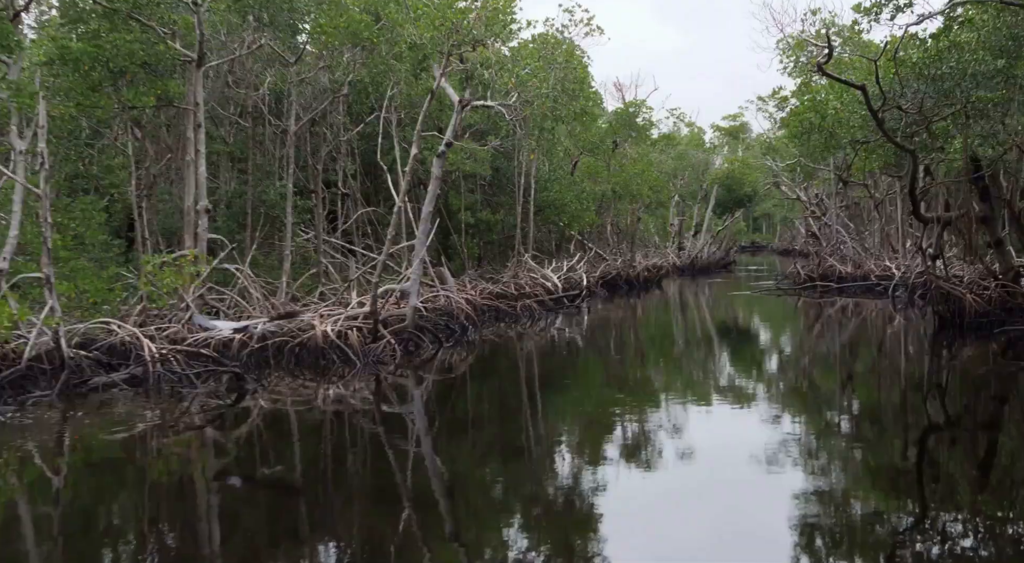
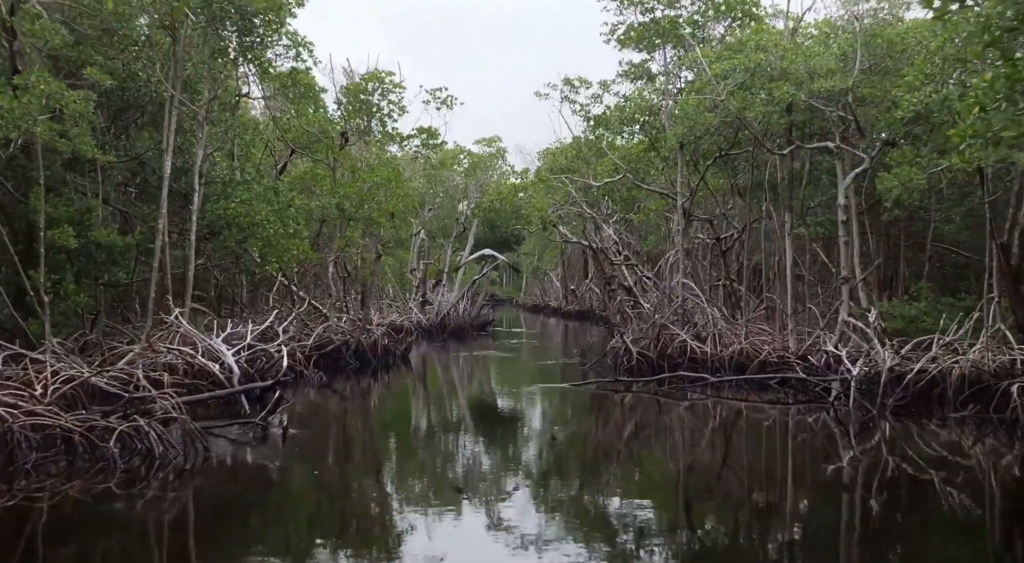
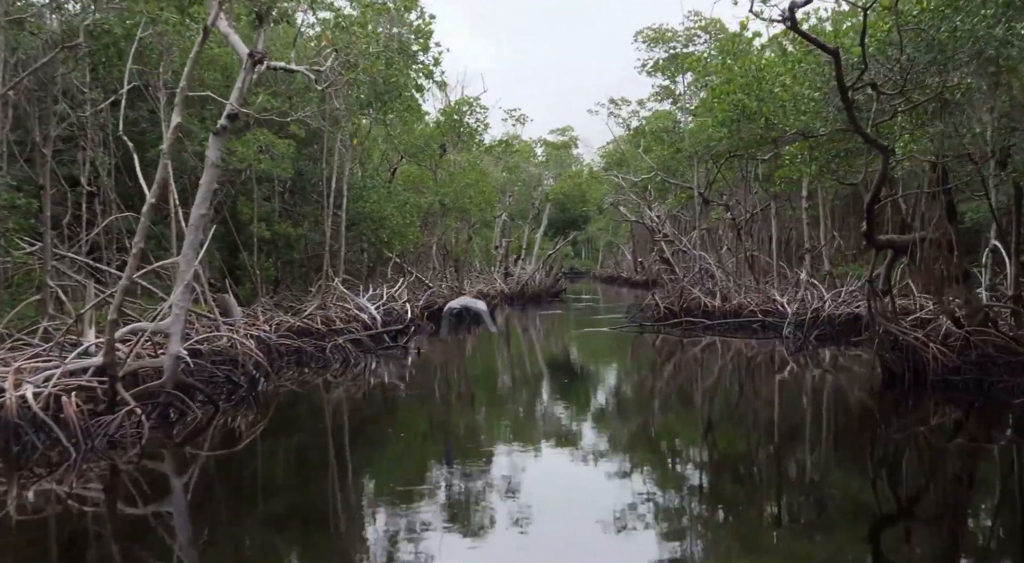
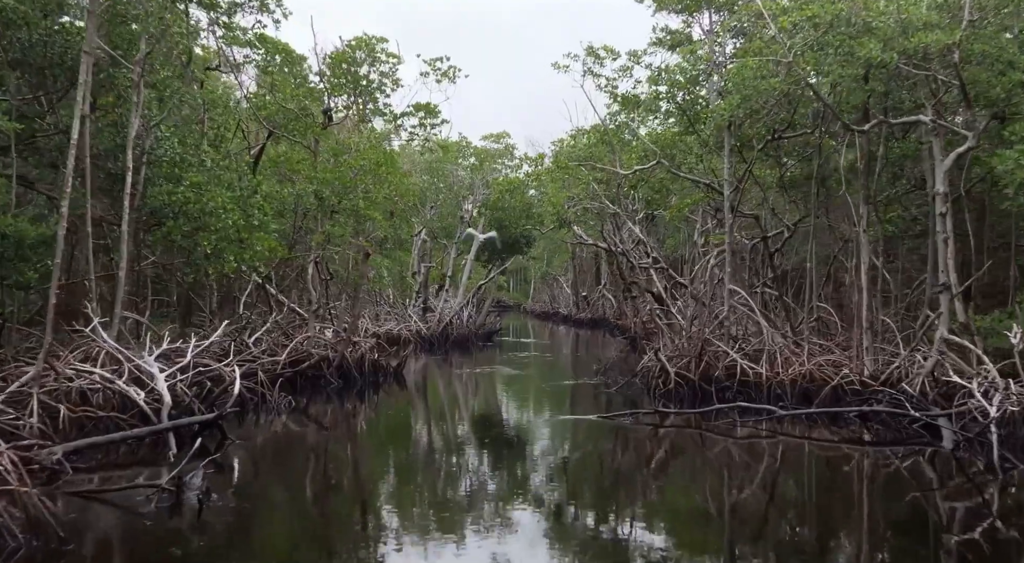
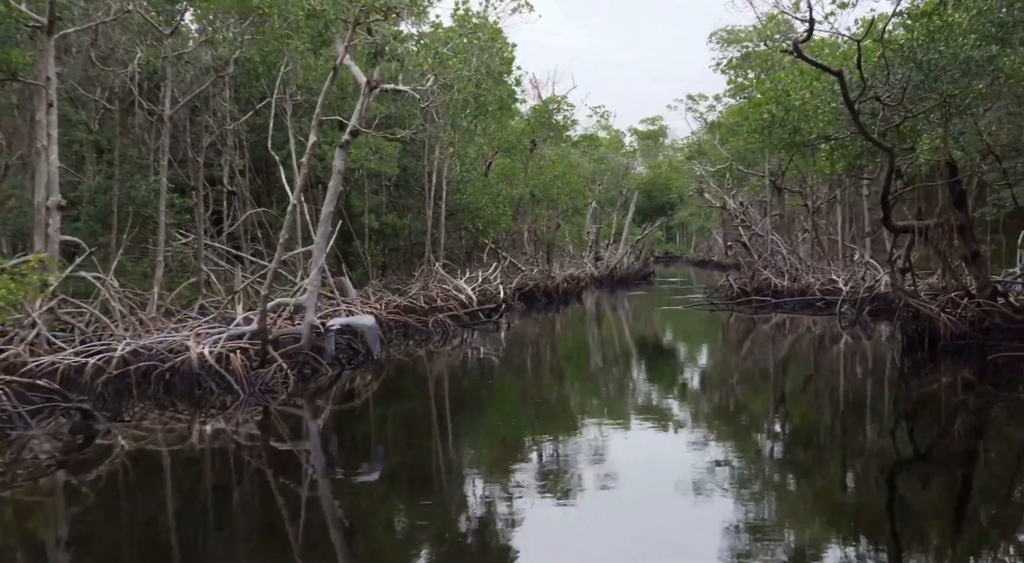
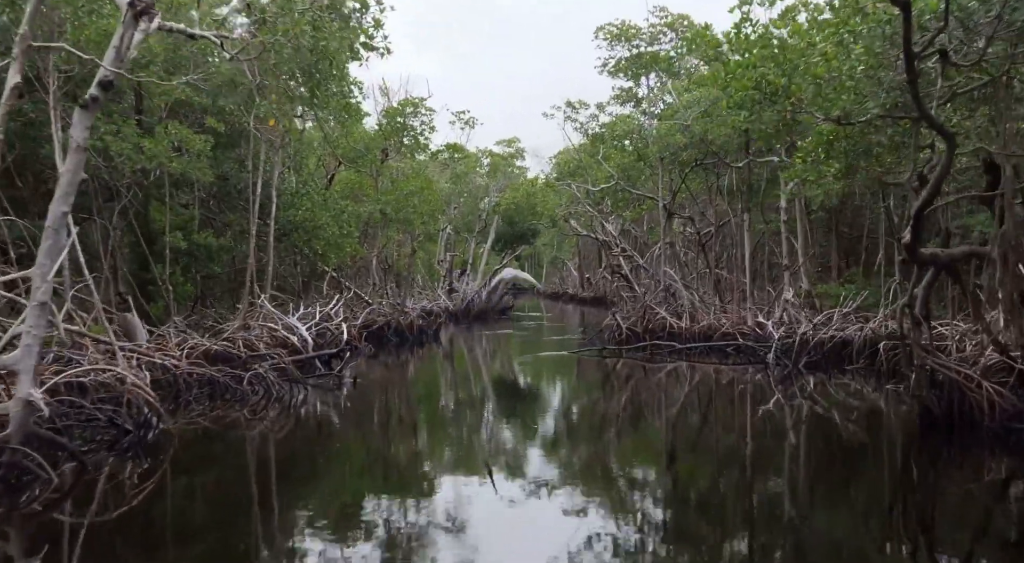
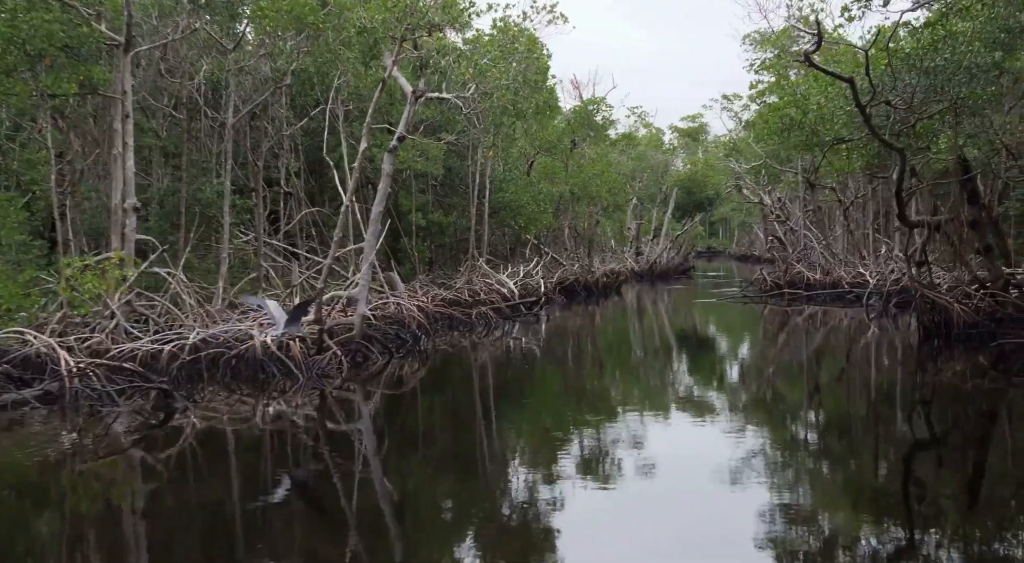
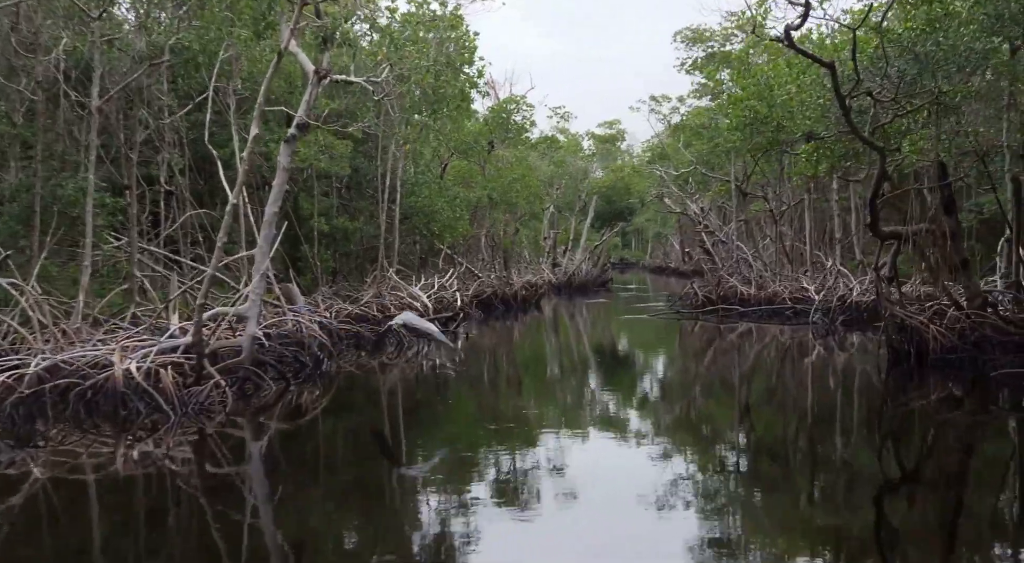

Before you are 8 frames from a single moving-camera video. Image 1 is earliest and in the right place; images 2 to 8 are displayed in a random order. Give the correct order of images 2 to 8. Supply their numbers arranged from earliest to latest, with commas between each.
7, 5, 8, 3, 6, 2, 4
